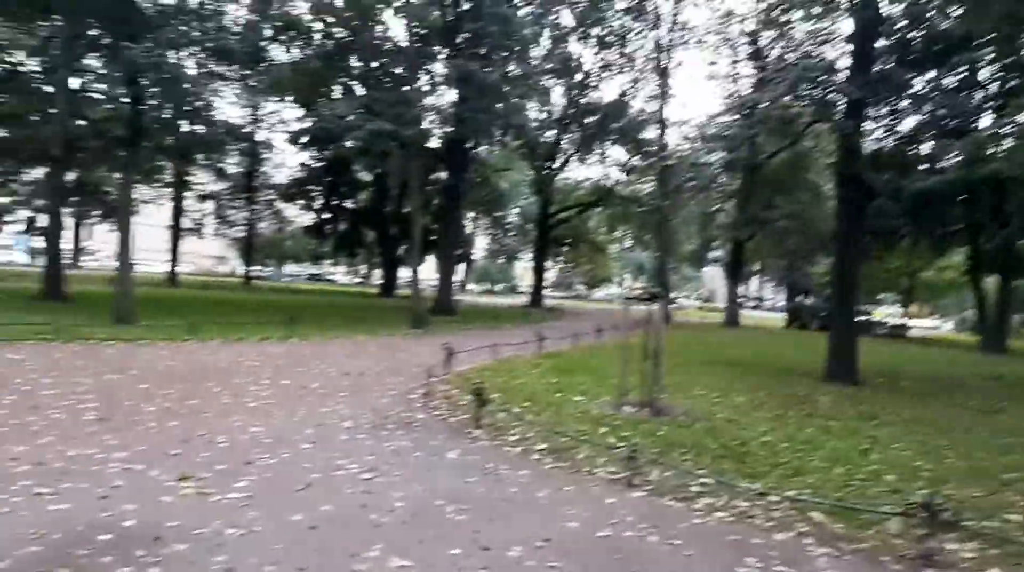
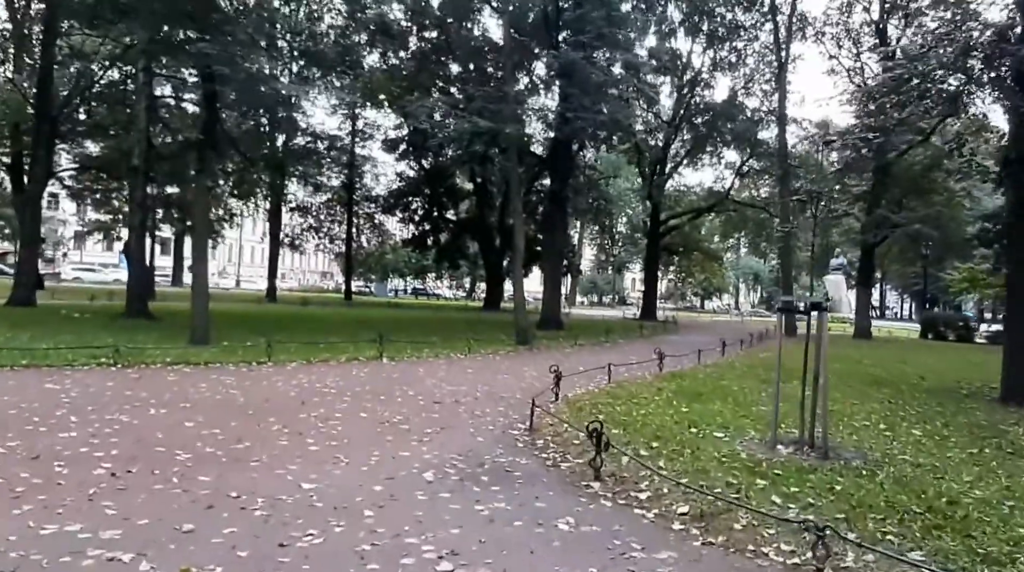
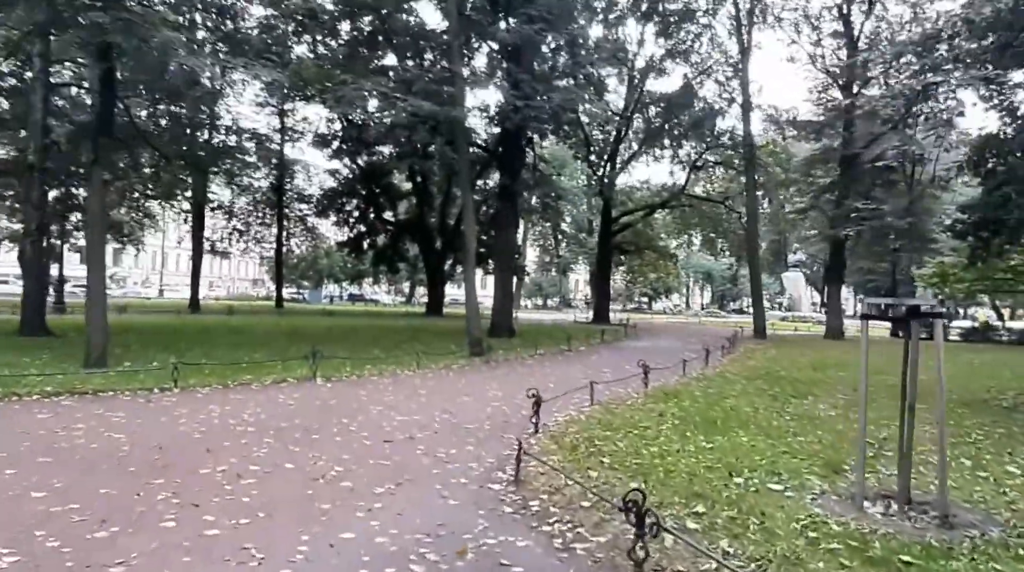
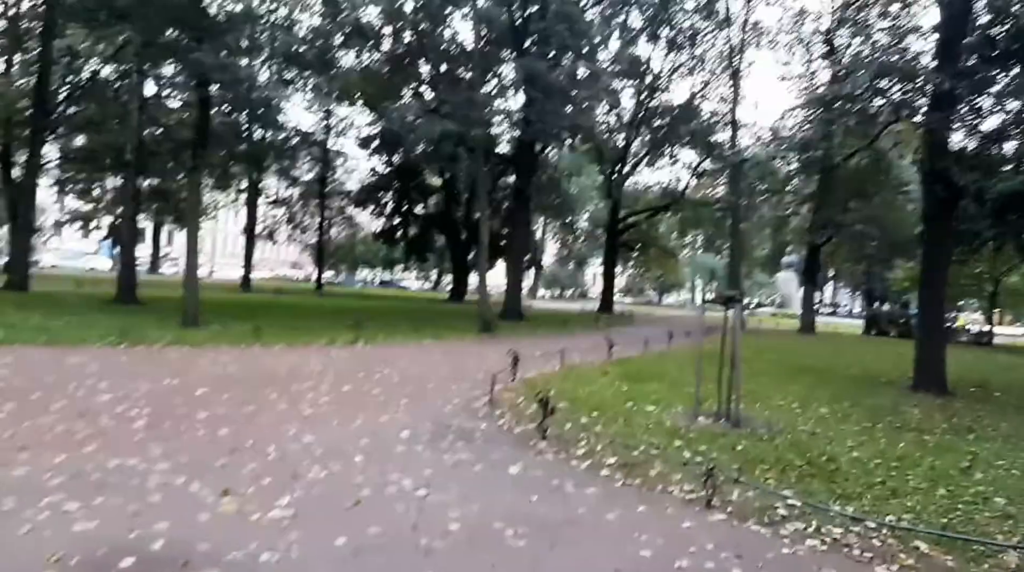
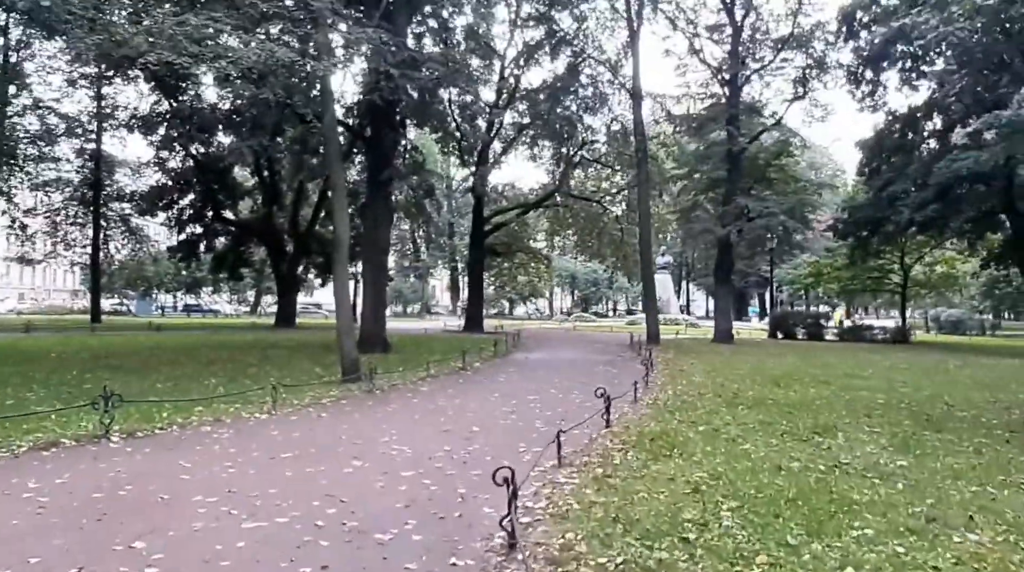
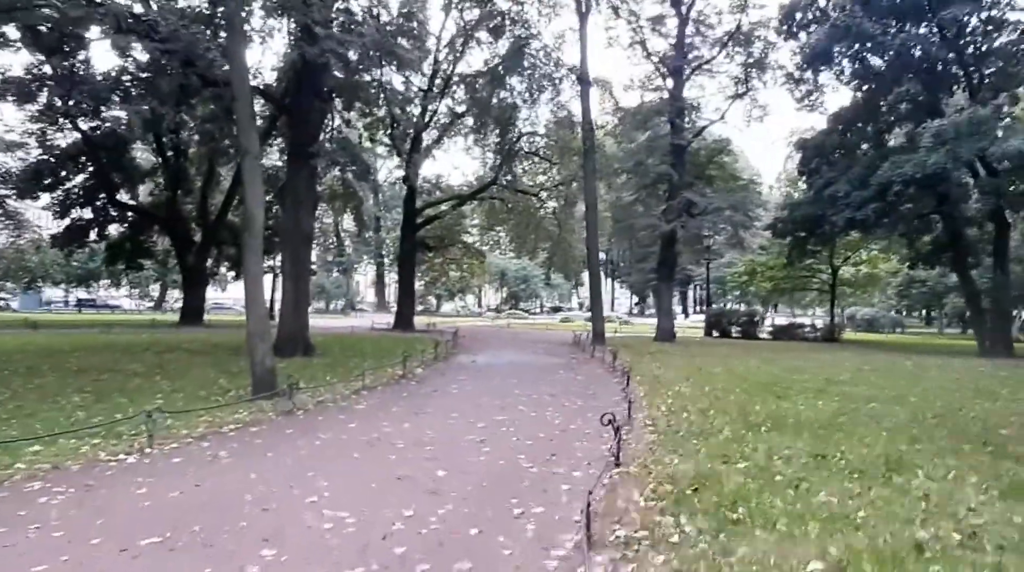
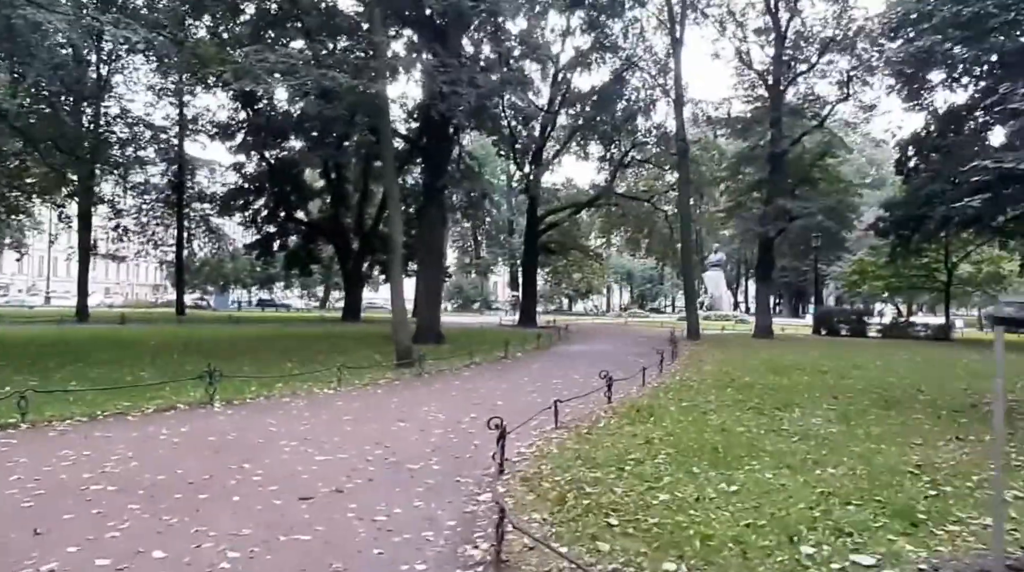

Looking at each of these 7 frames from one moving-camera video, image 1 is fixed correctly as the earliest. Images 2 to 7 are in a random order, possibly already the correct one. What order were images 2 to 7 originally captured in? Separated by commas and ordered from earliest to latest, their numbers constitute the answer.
4, 2, 3, 7, 5, 6
